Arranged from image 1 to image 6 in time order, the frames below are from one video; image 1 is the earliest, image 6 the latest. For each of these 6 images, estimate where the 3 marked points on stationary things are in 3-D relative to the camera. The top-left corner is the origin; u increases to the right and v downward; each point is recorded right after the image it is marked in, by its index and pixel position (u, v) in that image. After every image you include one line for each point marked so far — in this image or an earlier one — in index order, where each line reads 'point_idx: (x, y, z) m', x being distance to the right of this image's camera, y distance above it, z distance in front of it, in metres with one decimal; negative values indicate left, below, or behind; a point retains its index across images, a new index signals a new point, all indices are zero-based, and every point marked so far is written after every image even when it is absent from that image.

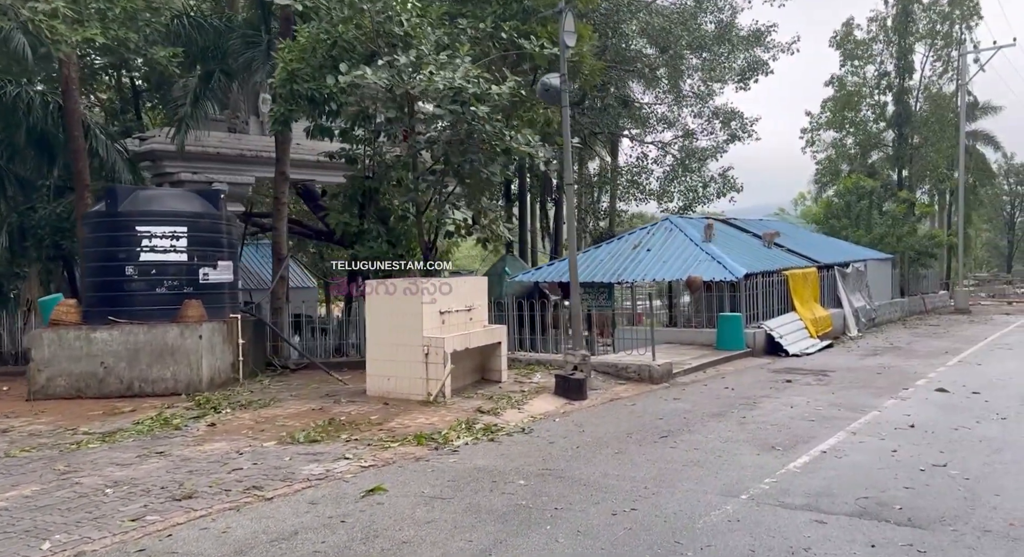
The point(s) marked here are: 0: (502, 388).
0: (-0.2, -1.5, +10.5) m
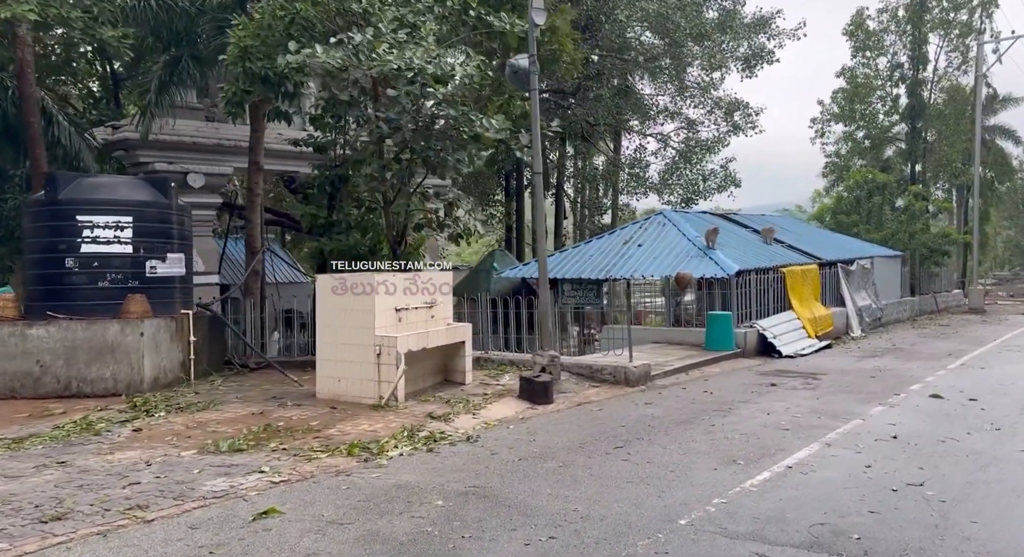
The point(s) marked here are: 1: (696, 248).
0: (-0.6, -1.5, +9.9) m
1: (+4.3, +0.7, +17.5) m
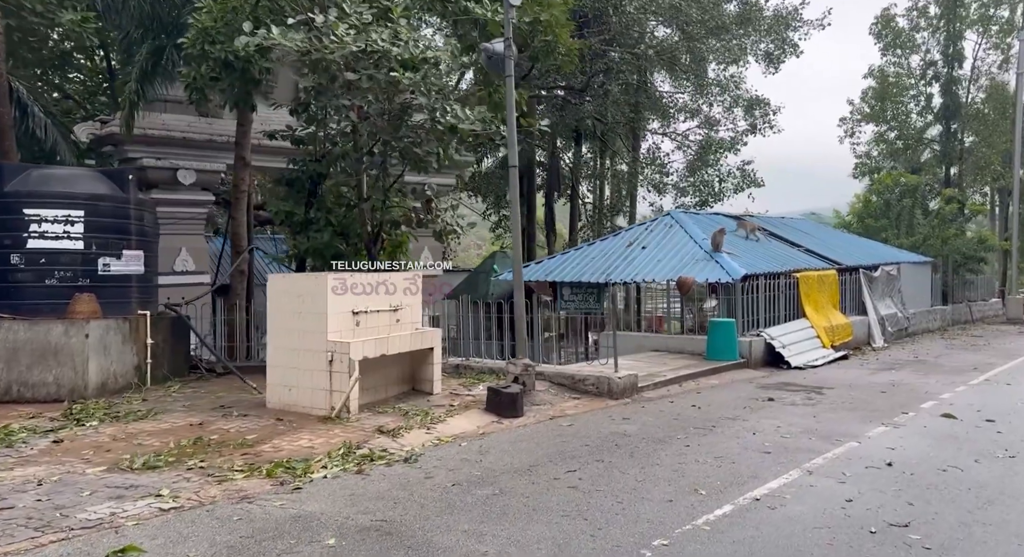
0: (-1.0, -1.5, +9.3) m
1: (+4.2, +0.6, +16.6) m
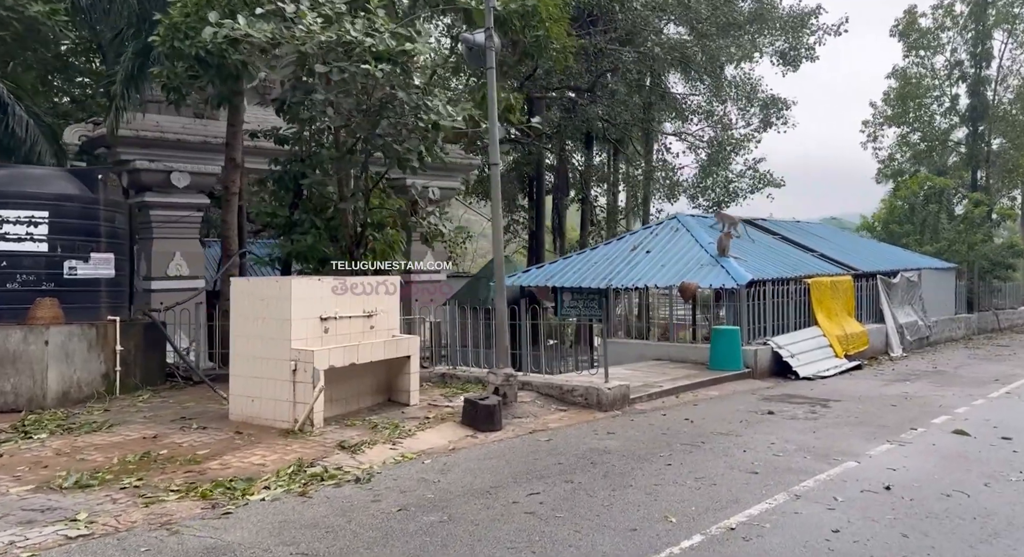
0: (-1.3, -1.6, +8.8) m
1: (+4.2, +0.5, +16.0) m
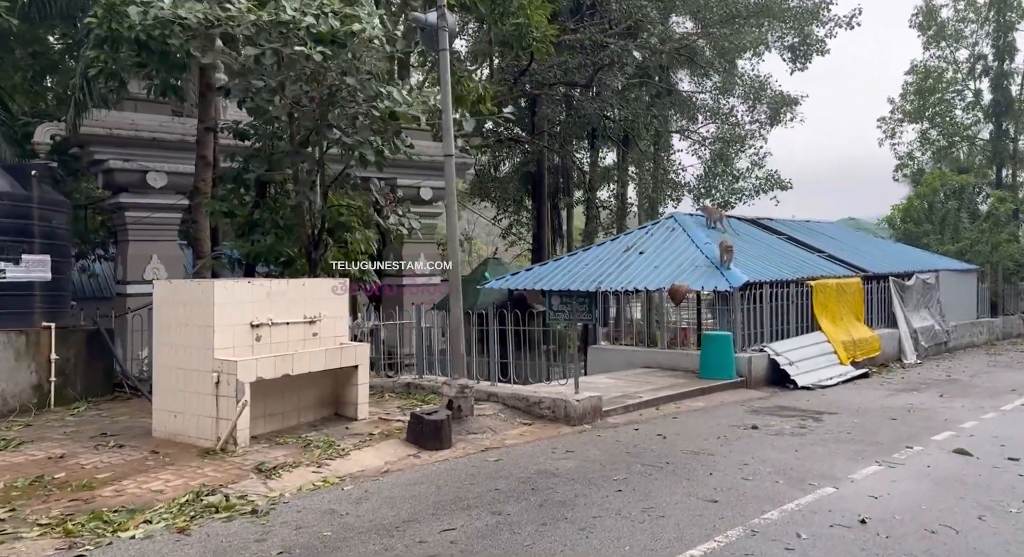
0: (-1.8, -1.6, +8.2) m
1: (+3.9, +0.4, +15.2) m
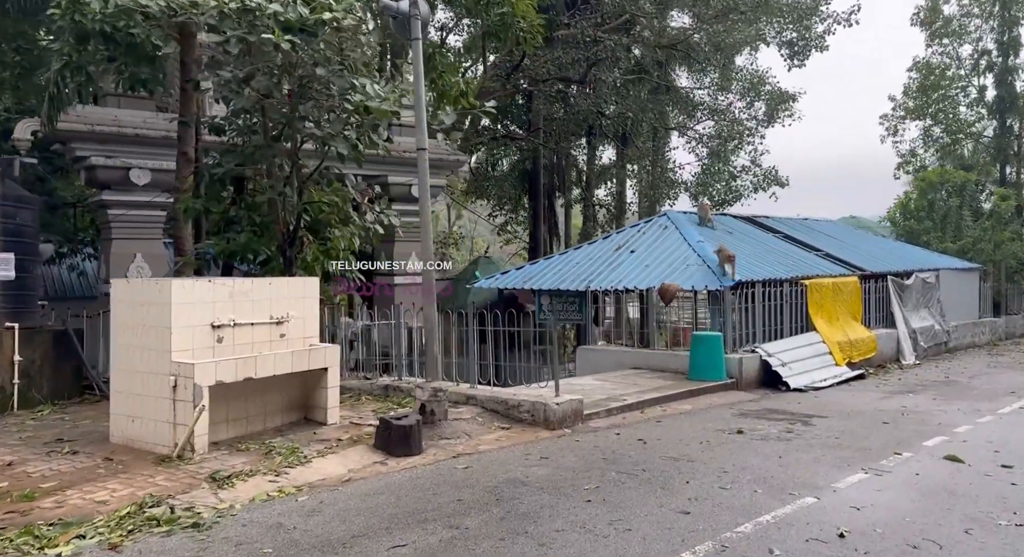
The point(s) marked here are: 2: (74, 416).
0: (-2.1, -1.6, +7.9) m
1: (+3.6, +0.5, +14.9) m
2: (-4.9, -1.5, +8.5) m
